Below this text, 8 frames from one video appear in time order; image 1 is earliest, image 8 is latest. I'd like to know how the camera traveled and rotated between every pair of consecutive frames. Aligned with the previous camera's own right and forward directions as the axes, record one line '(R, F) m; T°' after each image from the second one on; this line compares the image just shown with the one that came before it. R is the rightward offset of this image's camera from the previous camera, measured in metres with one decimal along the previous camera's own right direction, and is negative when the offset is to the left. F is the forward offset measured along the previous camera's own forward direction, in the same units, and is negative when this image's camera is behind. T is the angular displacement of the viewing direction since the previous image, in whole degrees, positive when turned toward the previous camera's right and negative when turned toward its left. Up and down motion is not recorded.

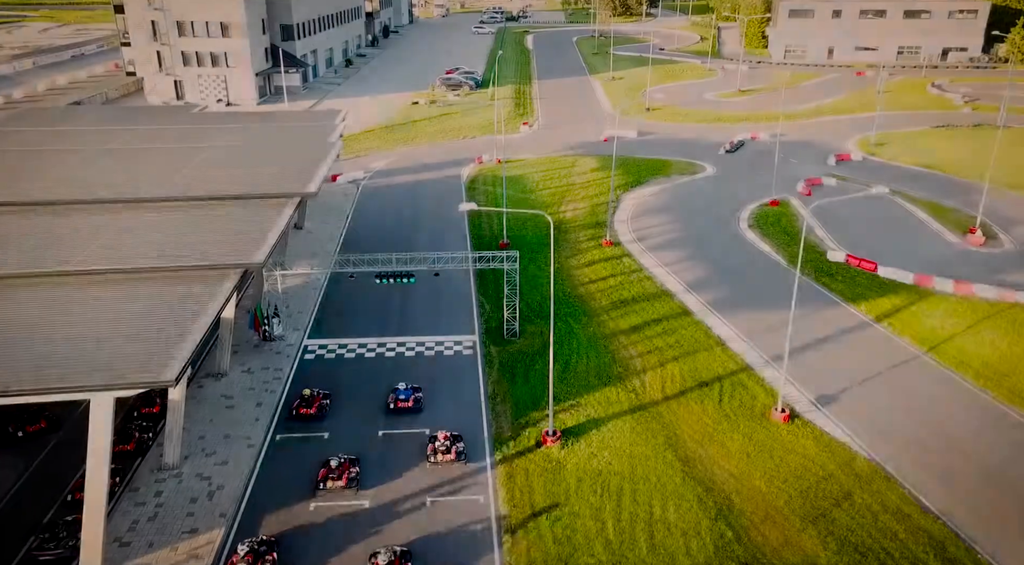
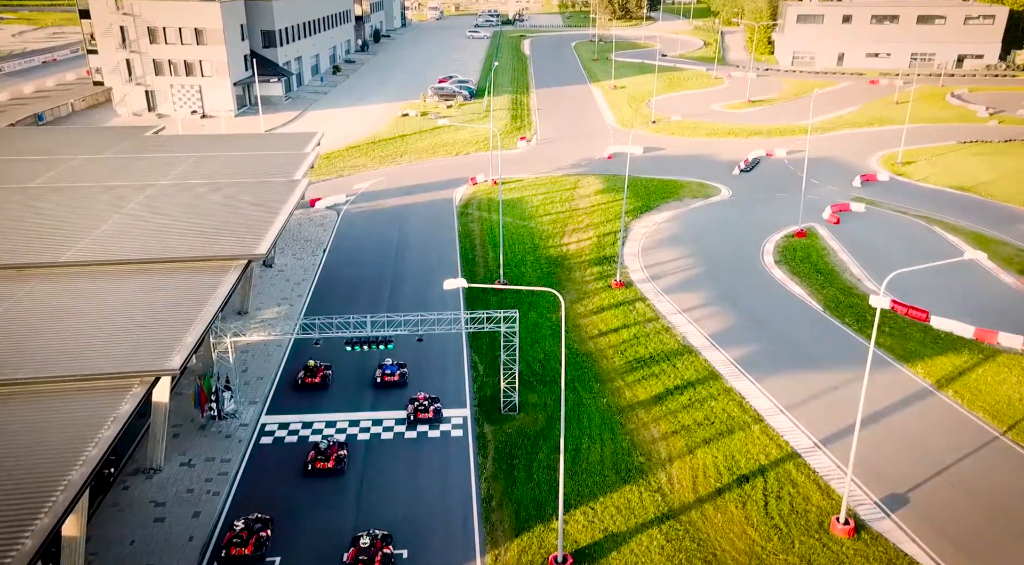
(-0.1, +6.0) m; 0°
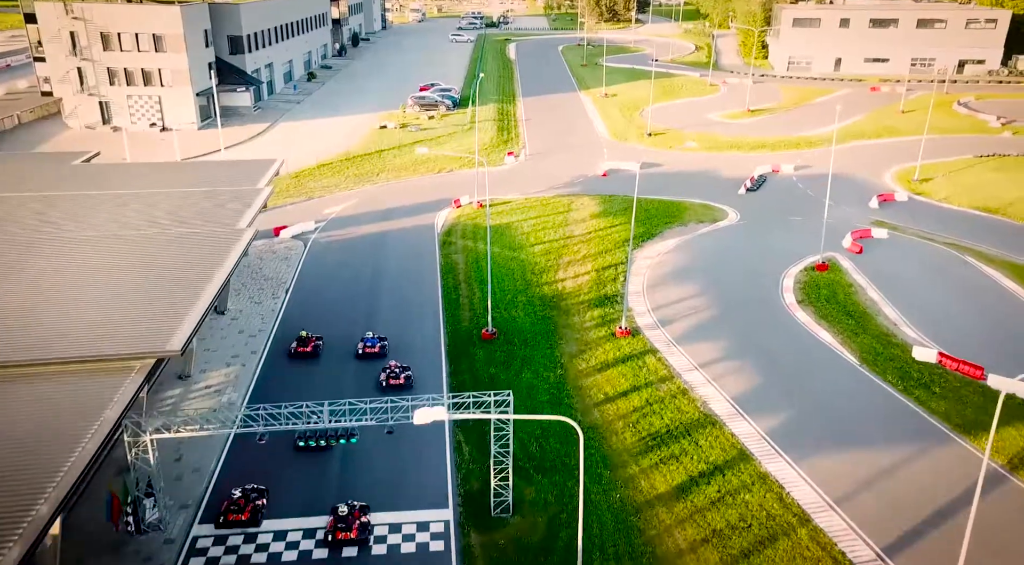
(-0.2, +5.8) m; +1°
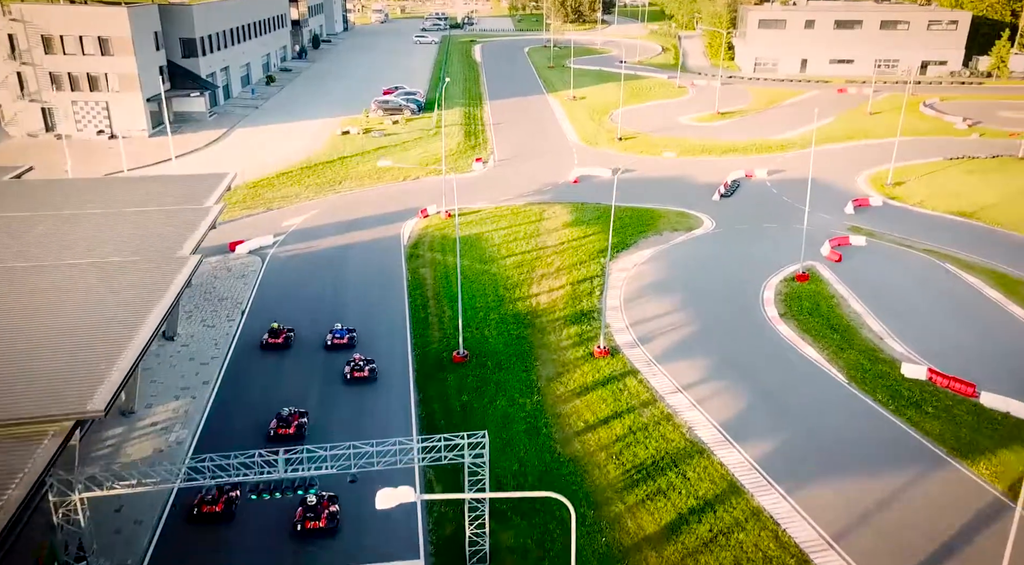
(-0.2, +2.1) m; +2°
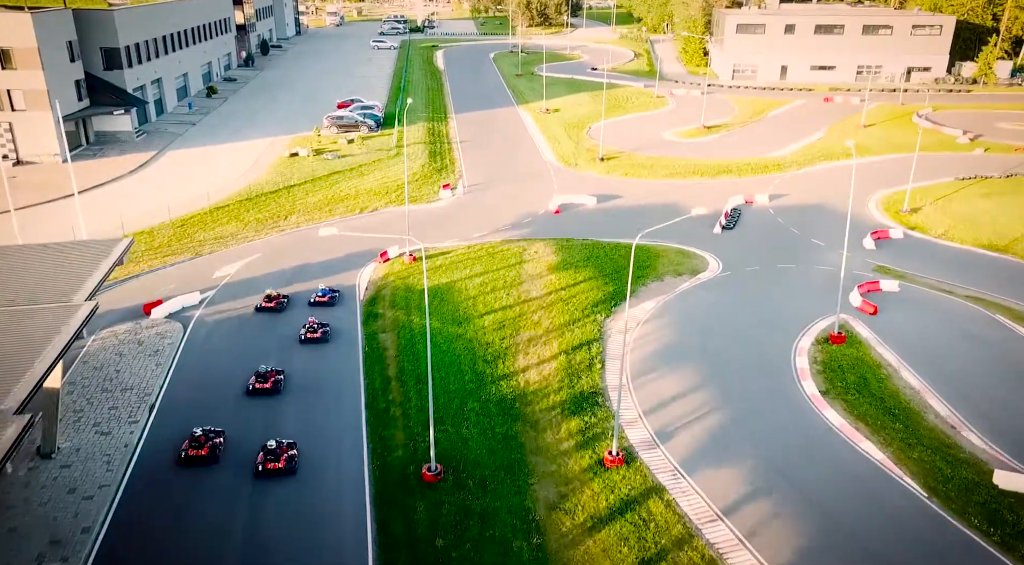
(-0.7, +8.1) m; +2°
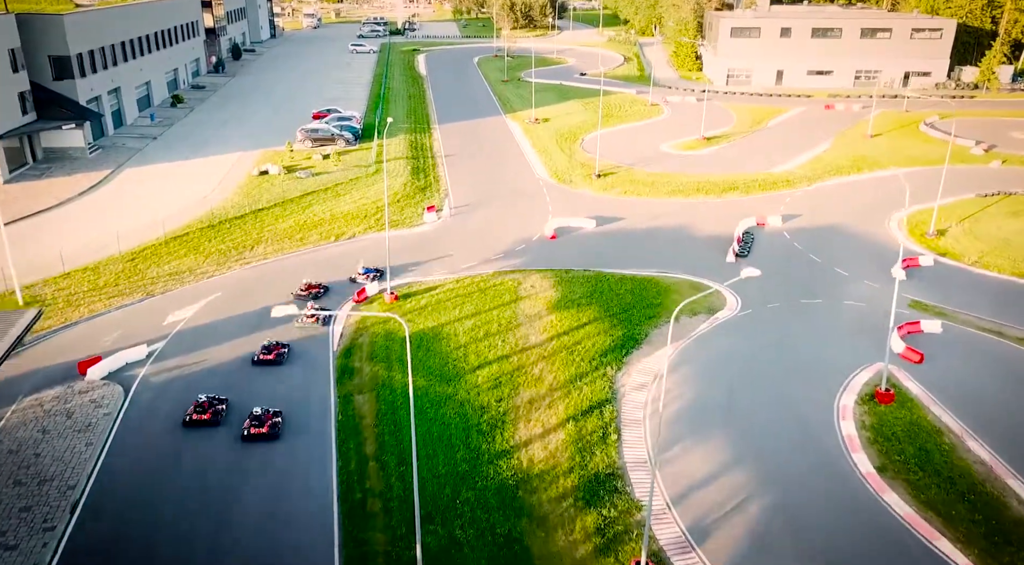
(-0.6, +5.4) m; +1°
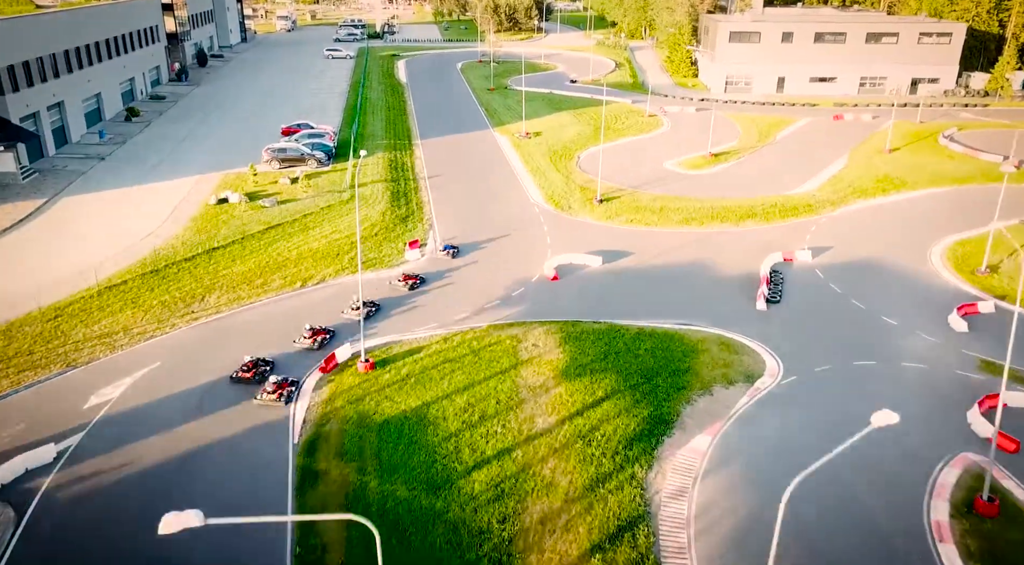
(-0.7, +7.0) m; +1°
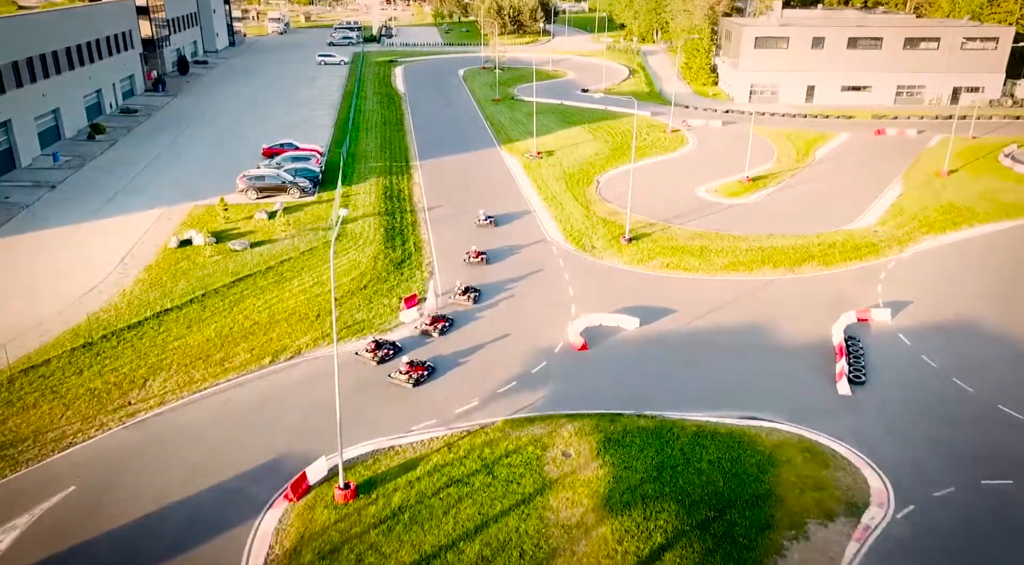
(-0.8, +8.5) m; 0°
